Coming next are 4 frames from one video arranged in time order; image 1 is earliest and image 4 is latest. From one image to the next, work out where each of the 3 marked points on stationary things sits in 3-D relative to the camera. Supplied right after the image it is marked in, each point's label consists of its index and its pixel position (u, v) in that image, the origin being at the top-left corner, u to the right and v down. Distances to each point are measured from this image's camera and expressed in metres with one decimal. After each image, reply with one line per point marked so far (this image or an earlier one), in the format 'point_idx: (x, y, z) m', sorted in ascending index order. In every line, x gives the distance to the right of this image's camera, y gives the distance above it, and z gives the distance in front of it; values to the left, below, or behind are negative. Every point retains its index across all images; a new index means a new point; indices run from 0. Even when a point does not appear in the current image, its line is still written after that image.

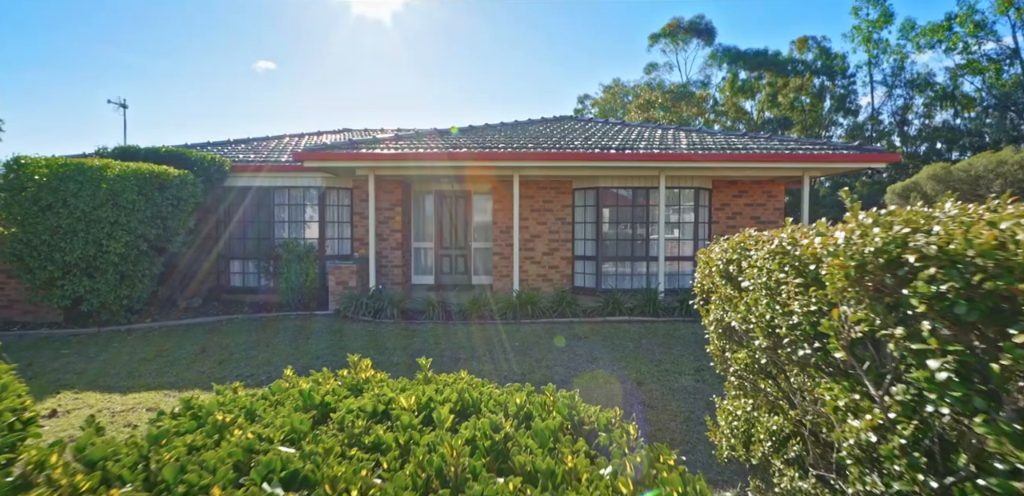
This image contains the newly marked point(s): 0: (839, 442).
0: (+0.8, -0.5, +1.1) m
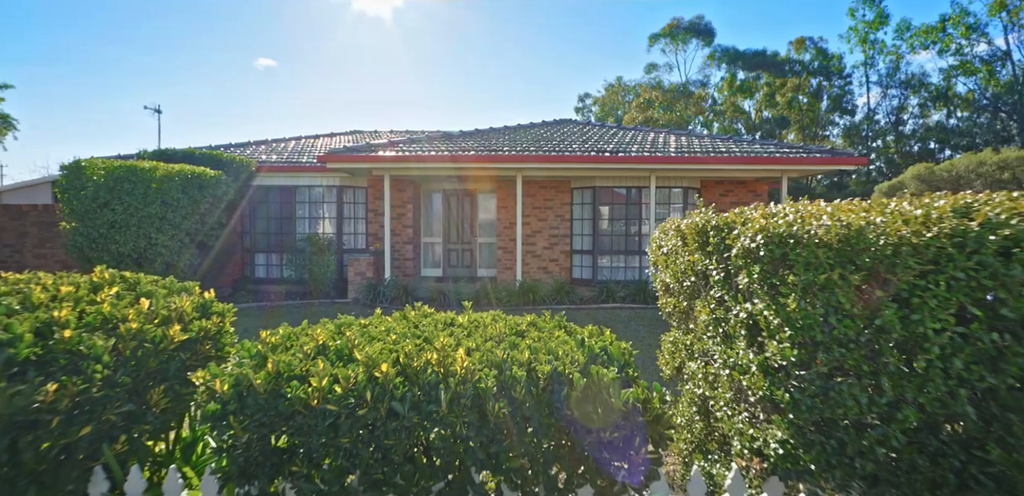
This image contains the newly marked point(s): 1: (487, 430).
0: (+0.8, -0.4, +2.2) m
1: (-0.1, -0.6, +1.7) m
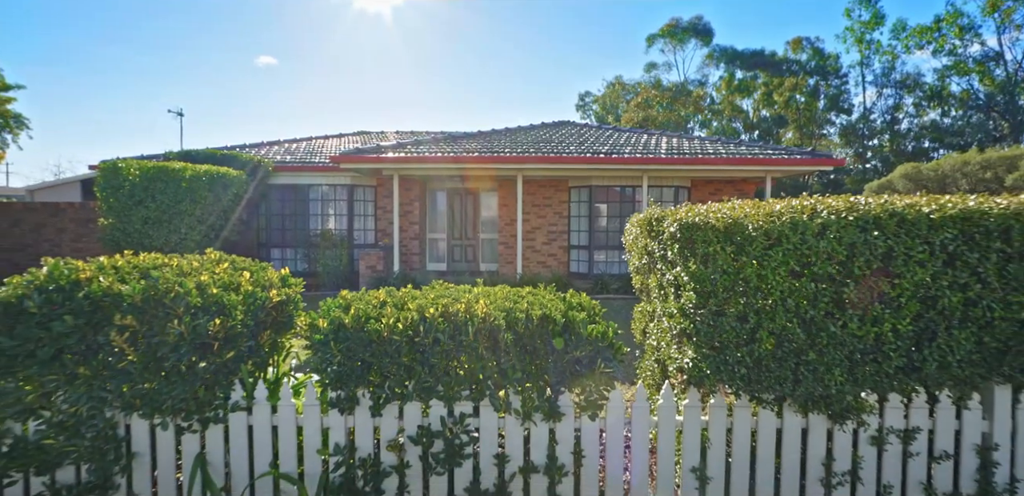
0: (+0.8, -0.3, +3.0) m
1: (-0.1, -0.5, +2.5) m
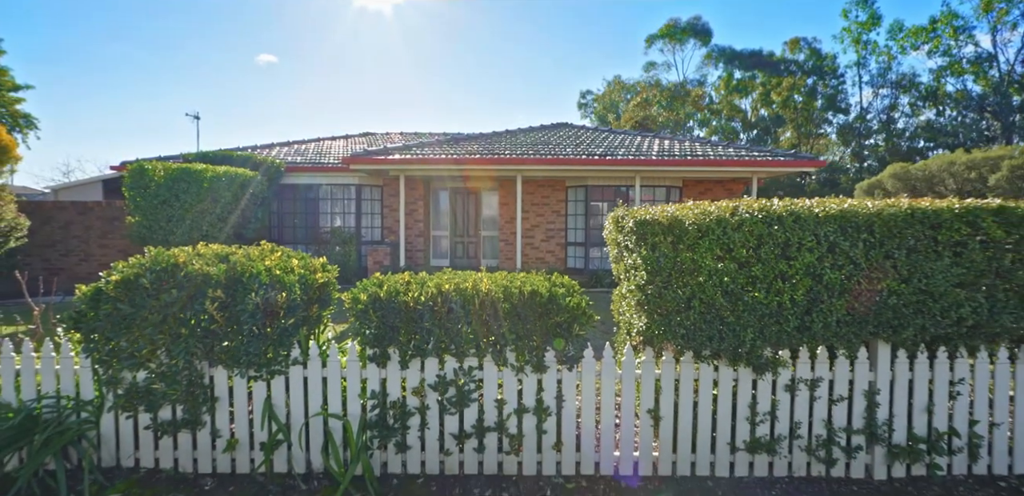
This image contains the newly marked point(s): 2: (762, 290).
0: (+0.8, -0.2, +3.8) m
1: (-0.1, -0.5, +3.2) m
2: (+1.4, -0.2, +2.9) m
